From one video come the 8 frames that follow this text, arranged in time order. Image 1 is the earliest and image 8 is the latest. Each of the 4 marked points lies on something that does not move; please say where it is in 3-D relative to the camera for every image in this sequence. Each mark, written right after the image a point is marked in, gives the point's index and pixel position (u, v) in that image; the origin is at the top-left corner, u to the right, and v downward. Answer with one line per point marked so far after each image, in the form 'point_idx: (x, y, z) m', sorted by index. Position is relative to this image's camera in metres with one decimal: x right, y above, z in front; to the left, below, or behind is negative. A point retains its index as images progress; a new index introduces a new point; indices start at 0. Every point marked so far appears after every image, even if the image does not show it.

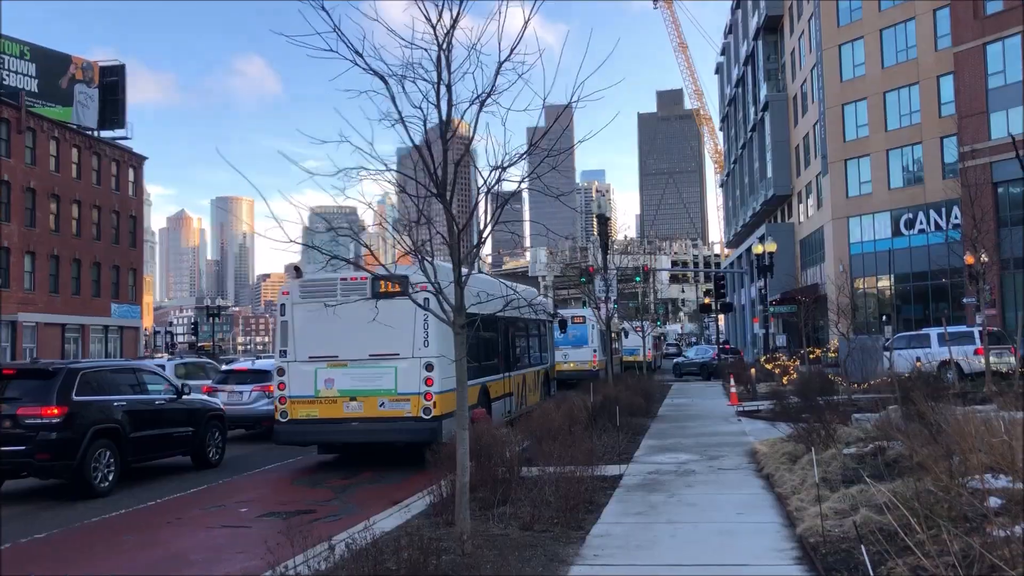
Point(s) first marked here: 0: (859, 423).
0: (+4.2, -1.7, +11.6) m
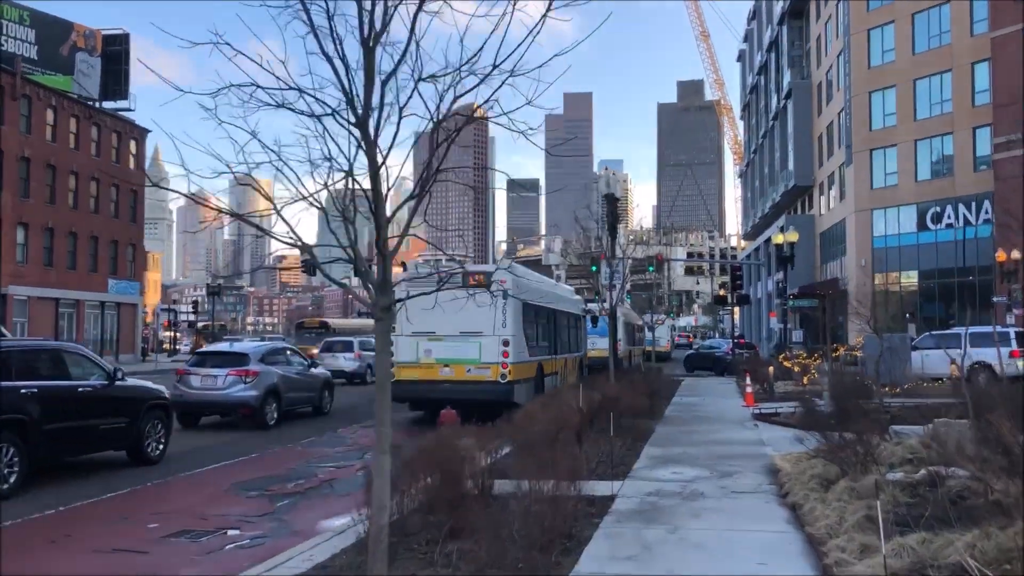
0: (+4.0, -1.6, +9.8) m
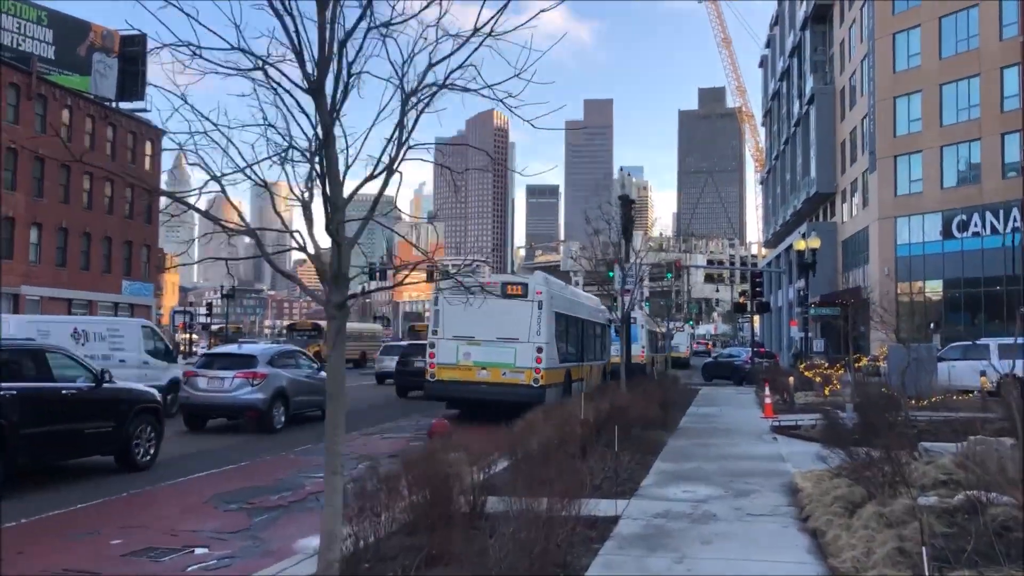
0: (+4.0, -1.6, +9.1) m
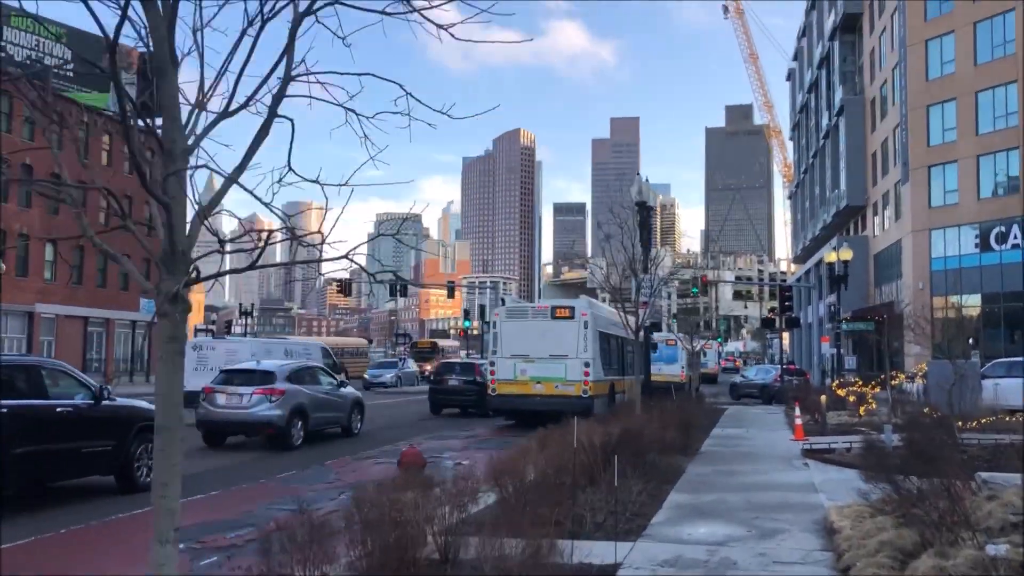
0: (+3.9, -1.6, +7.8) m
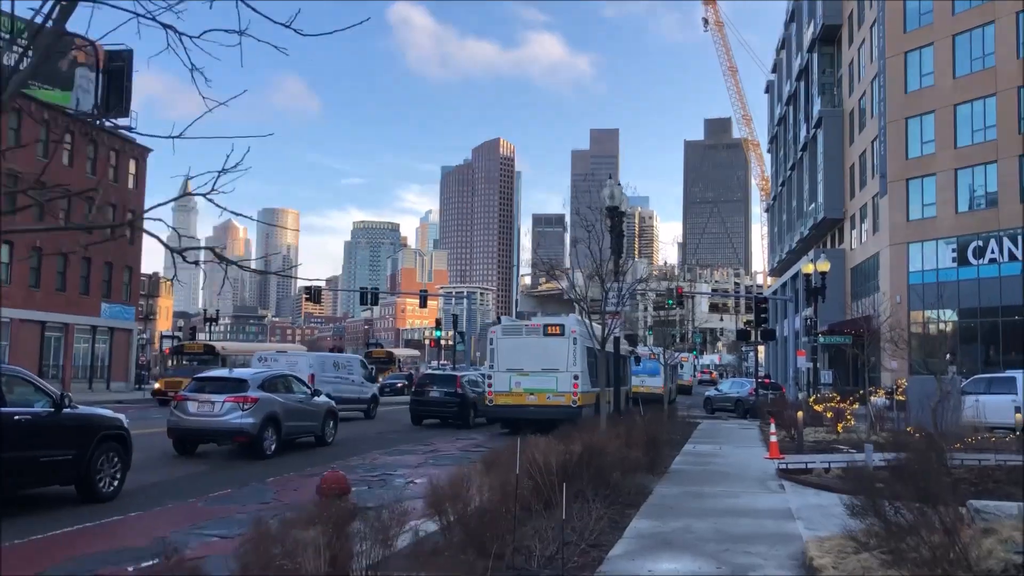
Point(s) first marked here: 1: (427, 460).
0: (+3.5, -1.7, +7.0) m
1: (-1.3, -2.6, +14.7) m
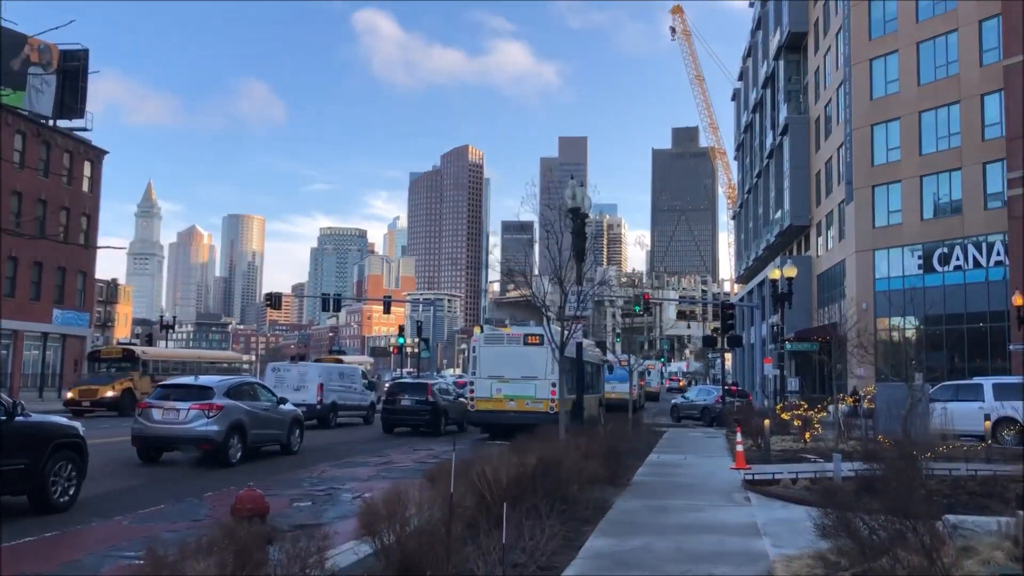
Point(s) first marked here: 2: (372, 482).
0: (+3.1, -1.7, +6.5) m
1: (-2.0, -2.7, +14.1) m
2: (-1.9, -2.6, +12.7) m
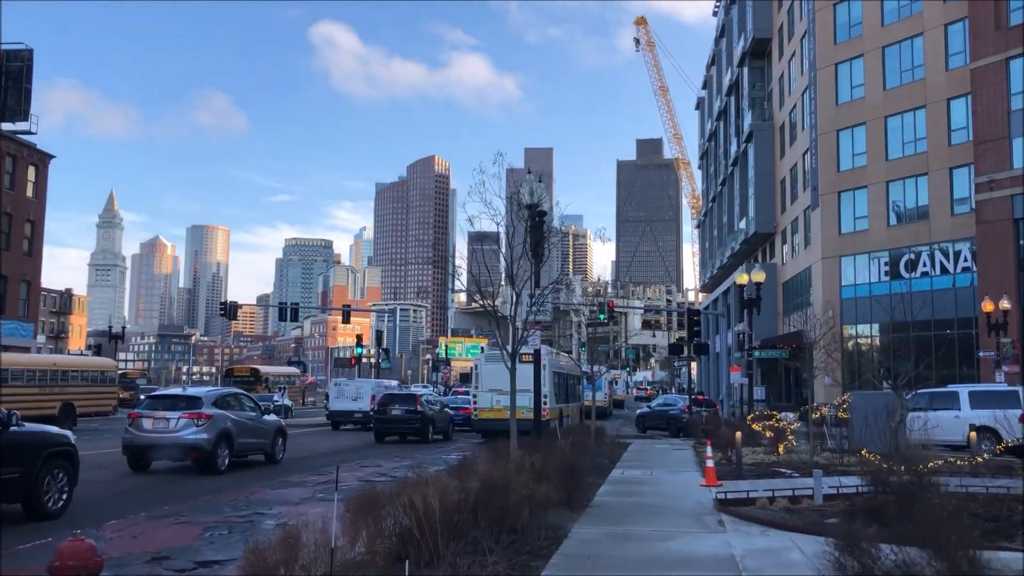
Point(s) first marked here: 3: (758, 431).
0: (+2.7, -1.6, +5.3) m
1: (-2.6, -2.7, +12.7) m
2: (-2.5, -2.6, +11.4) m
3: (+5.2, -3.0, +20.1) m
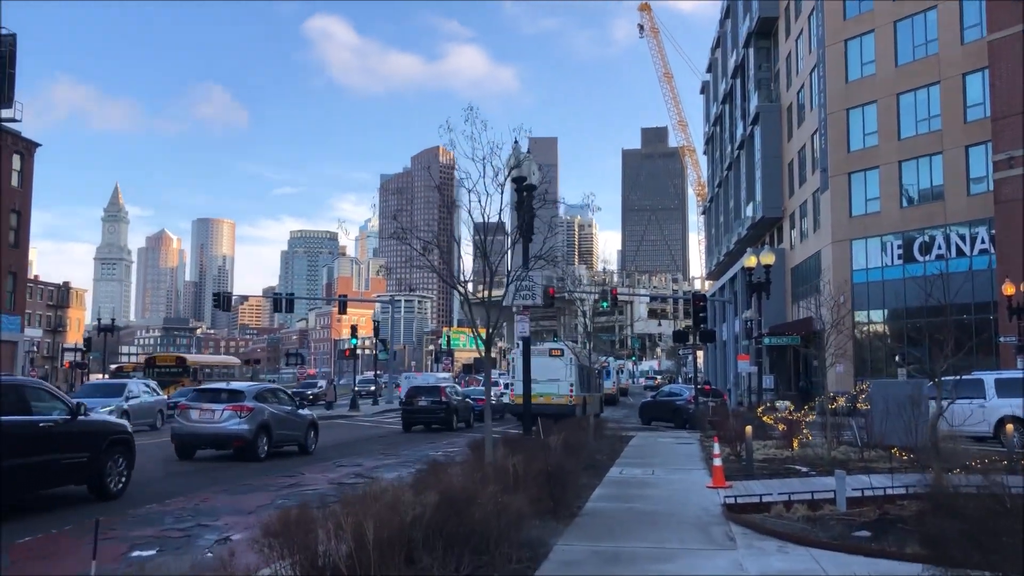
0: (+2.4, -1.4, +3.9) m
1: (-2.8, -2.5, +11.3) m
2: (-2.7, -2.4, +10.0) m
3: (+5.0, -2.6, +18.7) m
